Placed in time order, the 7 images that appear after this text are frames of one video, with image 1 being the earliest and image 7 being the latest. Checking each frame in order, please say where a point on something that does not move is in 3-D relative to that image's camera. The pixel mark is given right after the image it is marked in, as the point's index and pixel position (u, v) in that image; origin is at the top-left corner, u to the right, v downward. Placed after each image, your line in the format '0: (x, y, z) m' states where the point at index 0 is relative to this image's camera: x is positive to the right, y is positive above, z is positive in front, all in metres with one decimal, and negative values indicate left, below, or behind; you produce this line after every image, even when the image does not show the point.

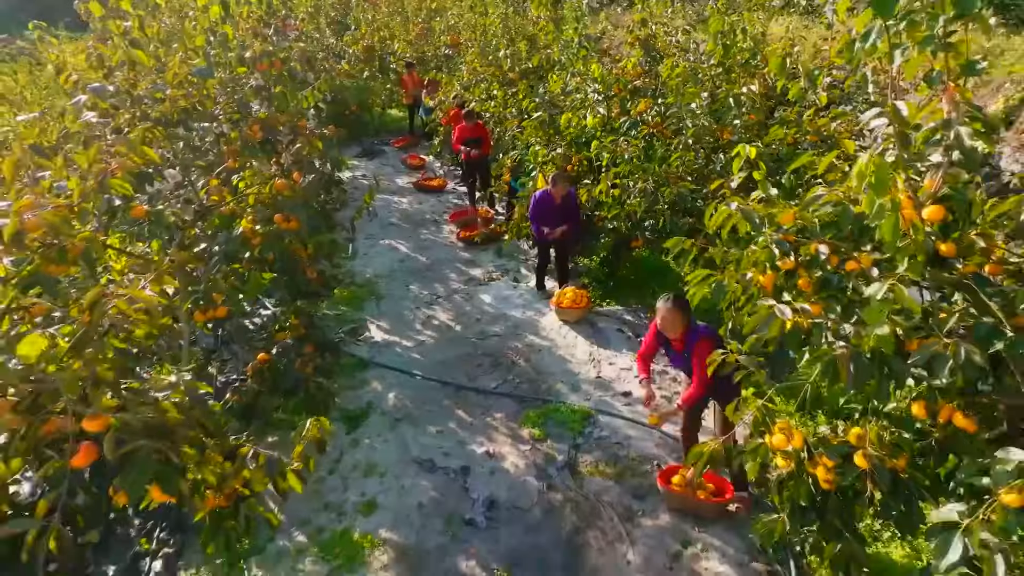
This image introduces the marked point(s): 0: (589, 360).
0: (+0.4, -0.4, +3.9) m
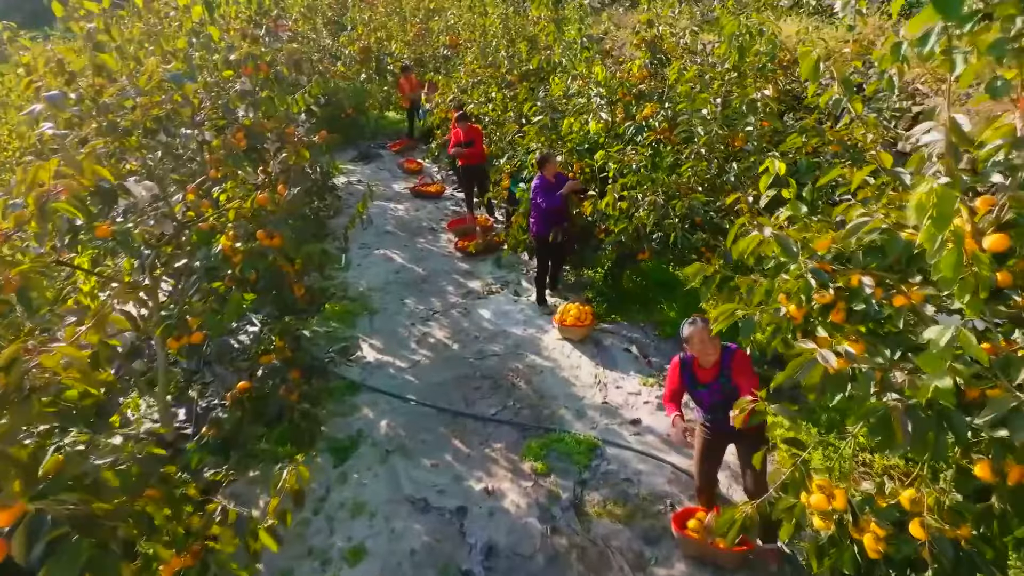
0: (+0.4, -0.5, +3.6) m
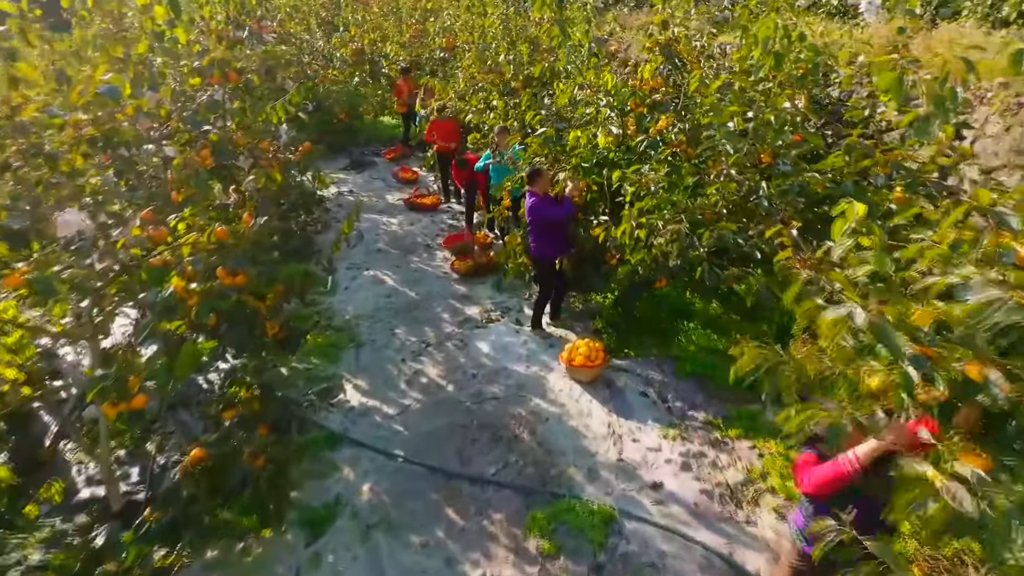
0: (+0.4, -0.7, +3.2) m
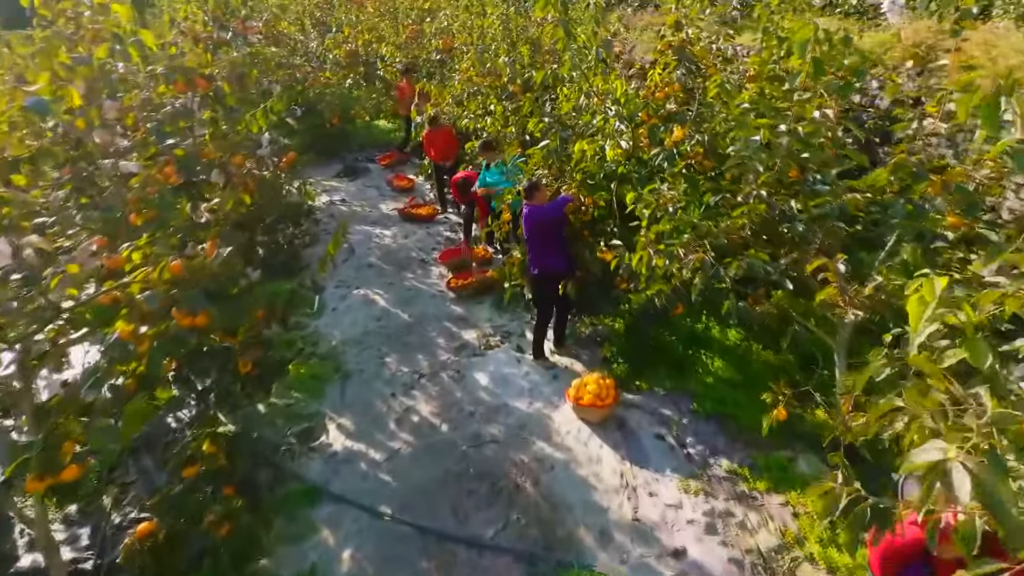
0: (+0.5, -0.8, +2.8) m
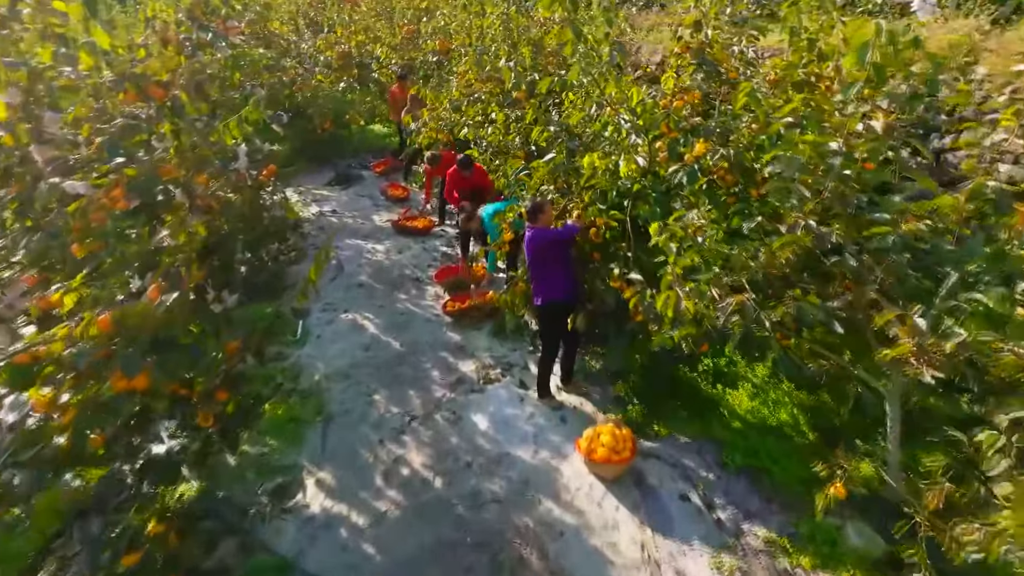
0: (+0.5, -1.0, +2.4) m
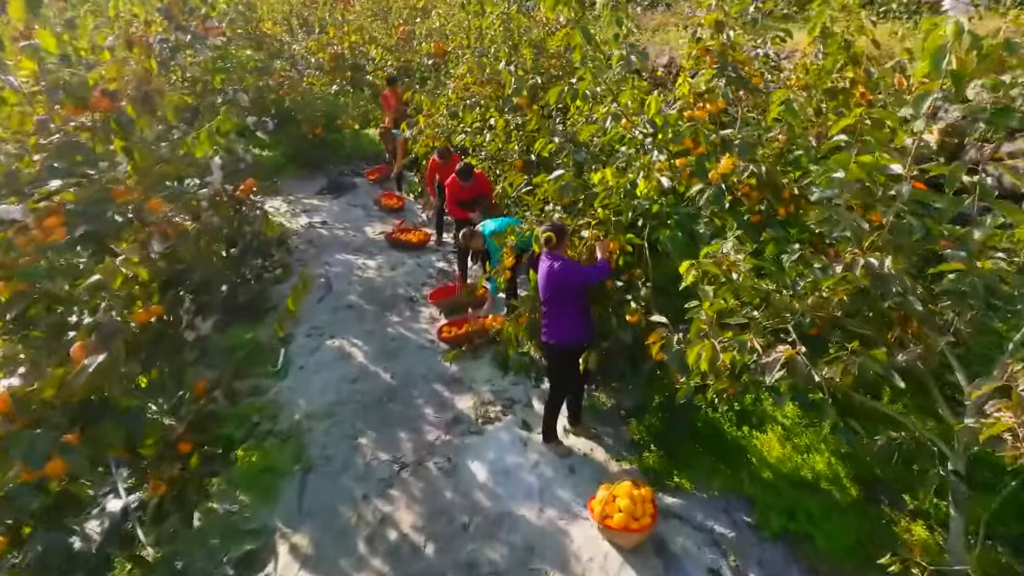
0: (+0.5, -1.1, +2.1) m
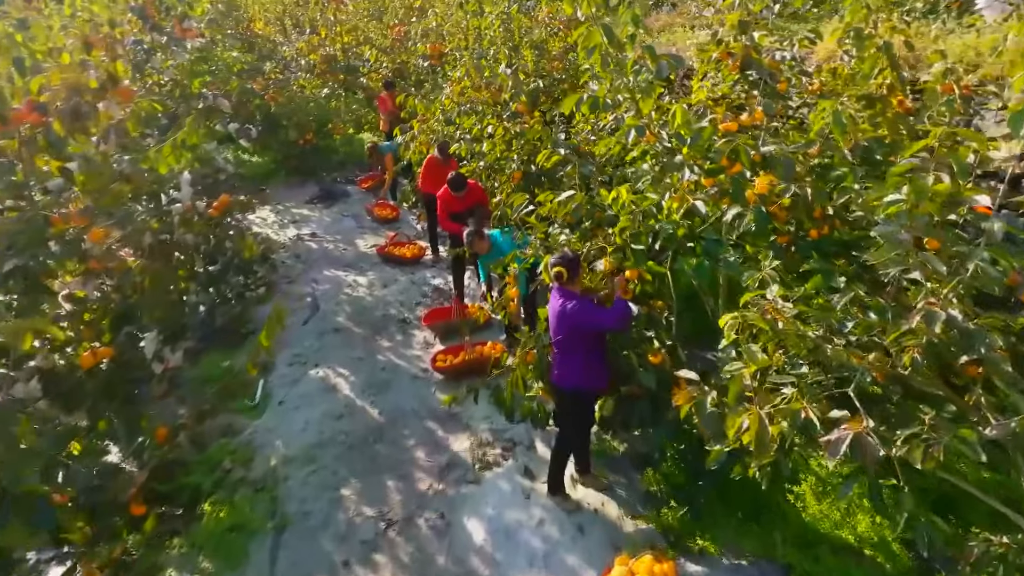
0: (+0.5, -1.3, +1.7) m
